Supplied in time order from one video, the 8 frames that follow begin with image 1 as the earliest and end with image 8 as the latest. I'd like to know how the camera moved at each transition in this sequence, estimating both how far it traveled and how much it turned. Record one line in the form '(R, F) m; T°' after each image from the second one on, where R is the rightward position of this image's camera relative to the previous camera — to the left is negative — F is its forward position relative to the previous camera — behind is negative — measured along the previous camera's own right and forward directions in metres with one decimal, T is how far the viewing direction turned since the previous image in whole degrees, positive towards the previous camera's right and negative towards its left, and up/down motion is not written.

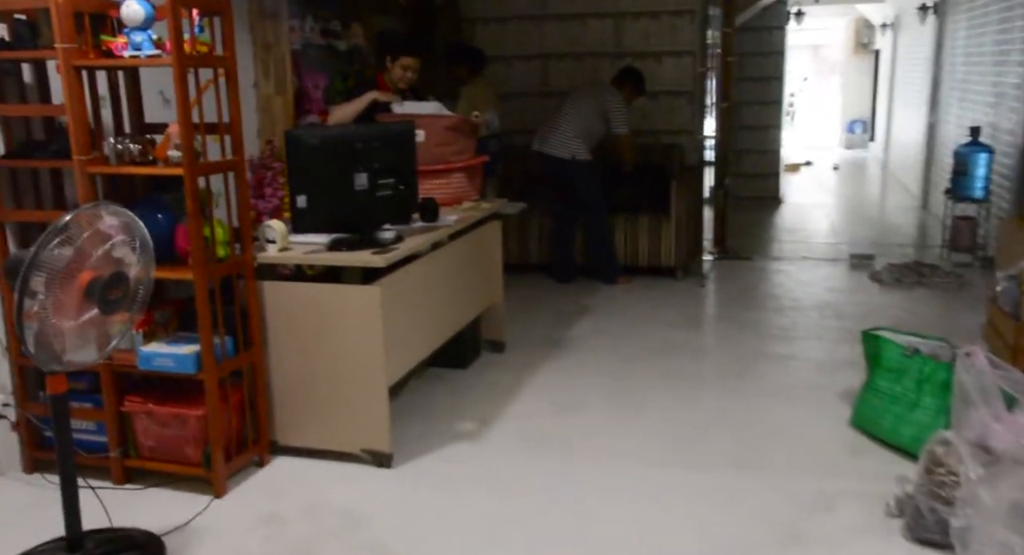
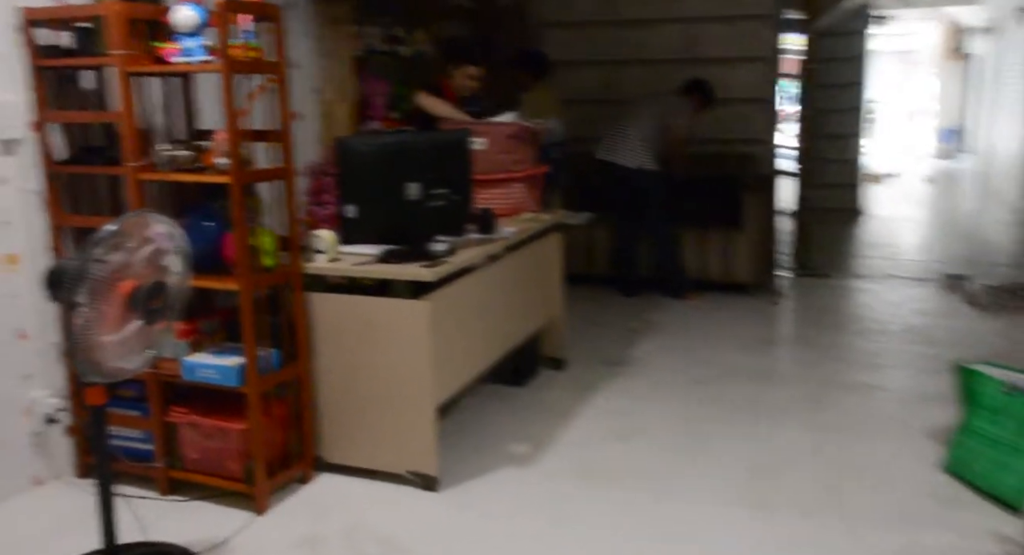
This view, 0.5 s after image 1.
(+0.1, +0.1) m; -5°
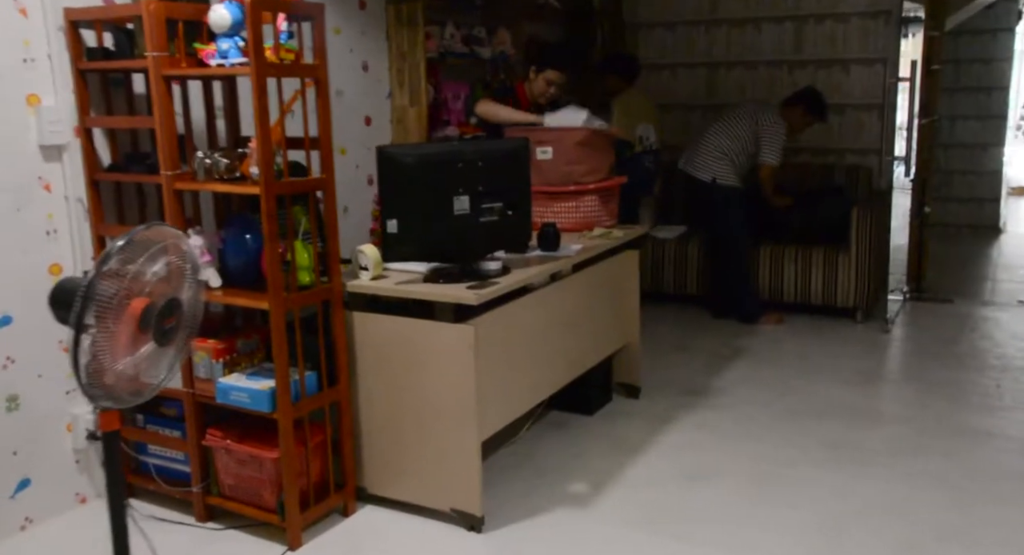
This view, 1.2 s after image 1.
(+0.2, +0.3) m; -7°
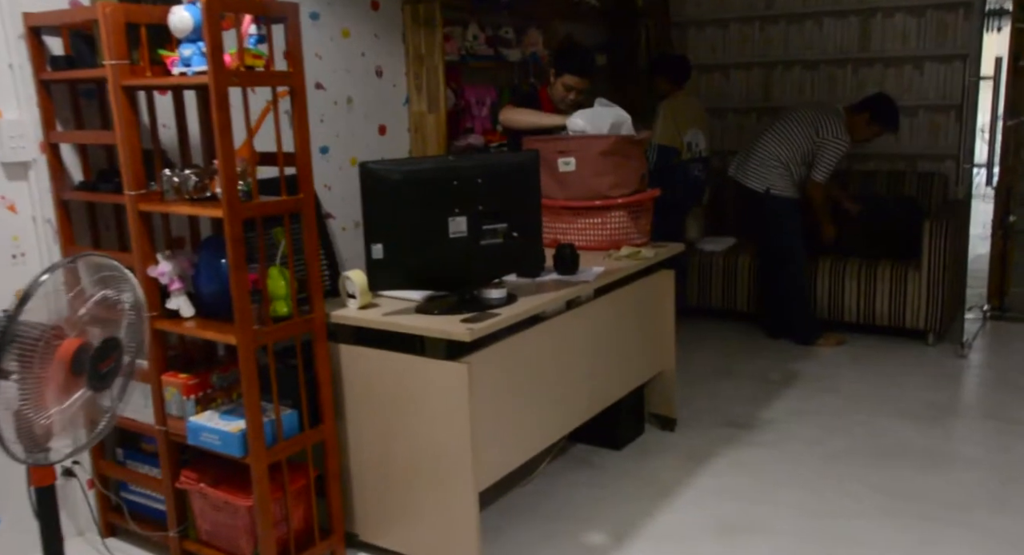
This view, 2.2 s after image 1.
(+0.2, +0.3) m; -5°
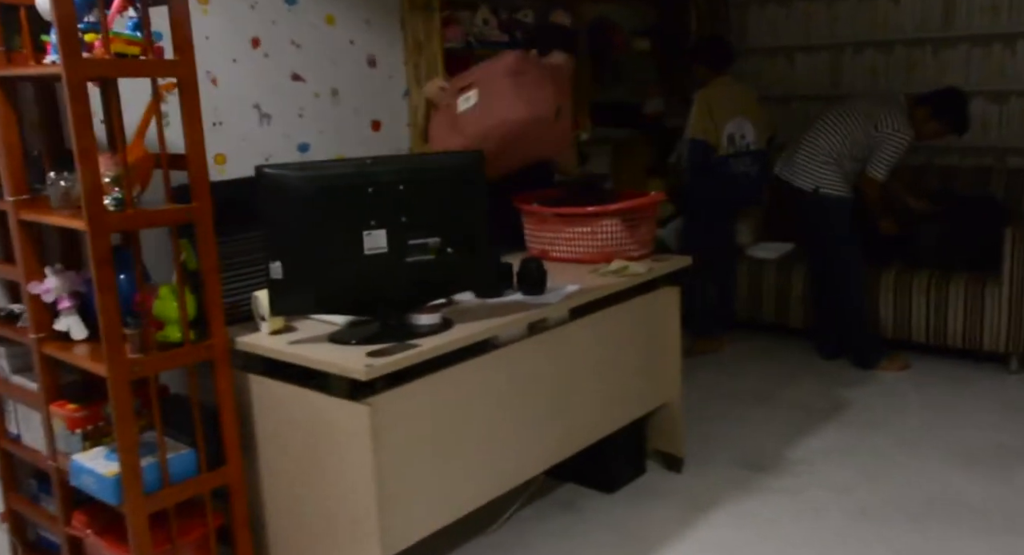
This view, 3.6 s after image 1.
(+0.4, +0.4) m; -7°
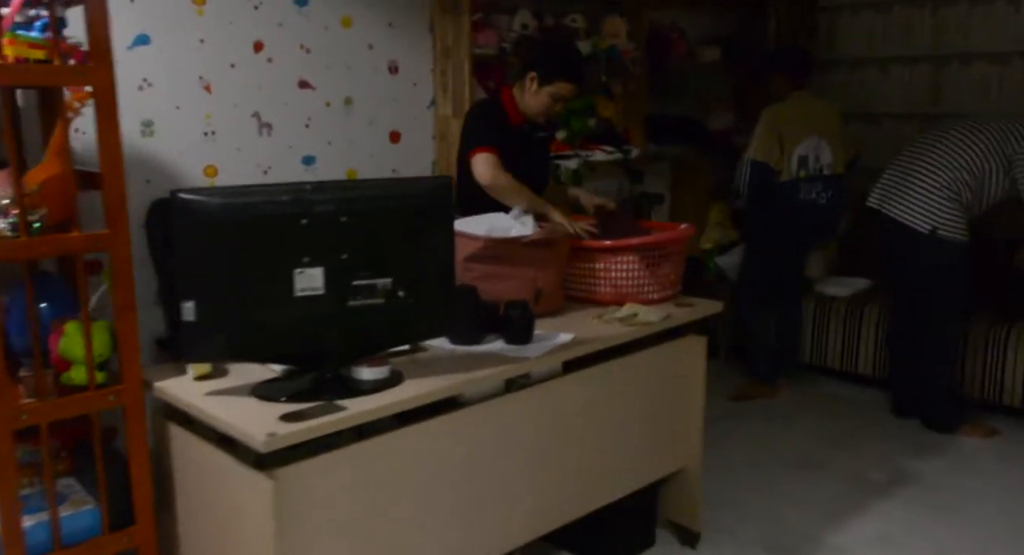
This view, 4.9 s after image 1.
(+0.3, +0.4) m; -7°
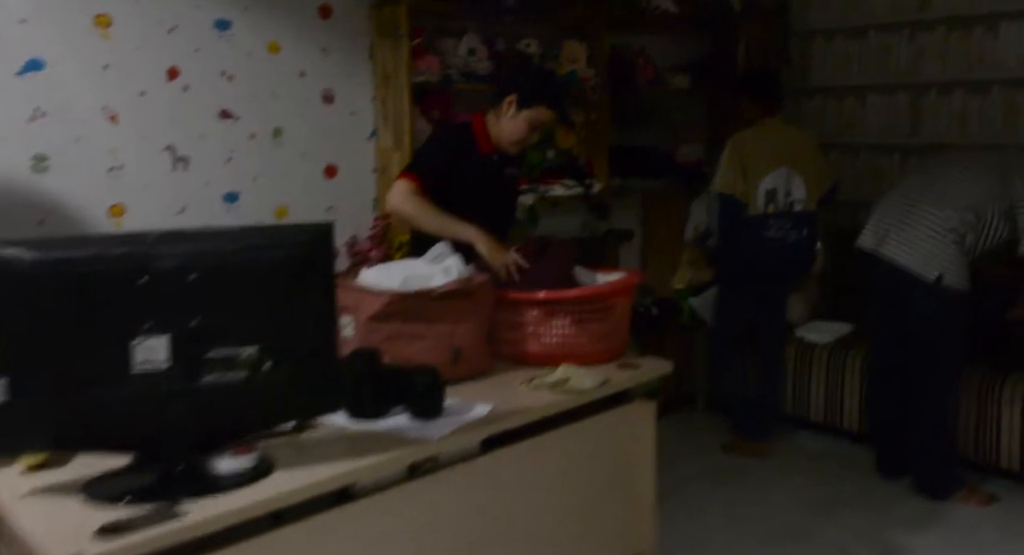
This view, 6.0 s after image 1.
(+0.2, +0.3) m; 0°
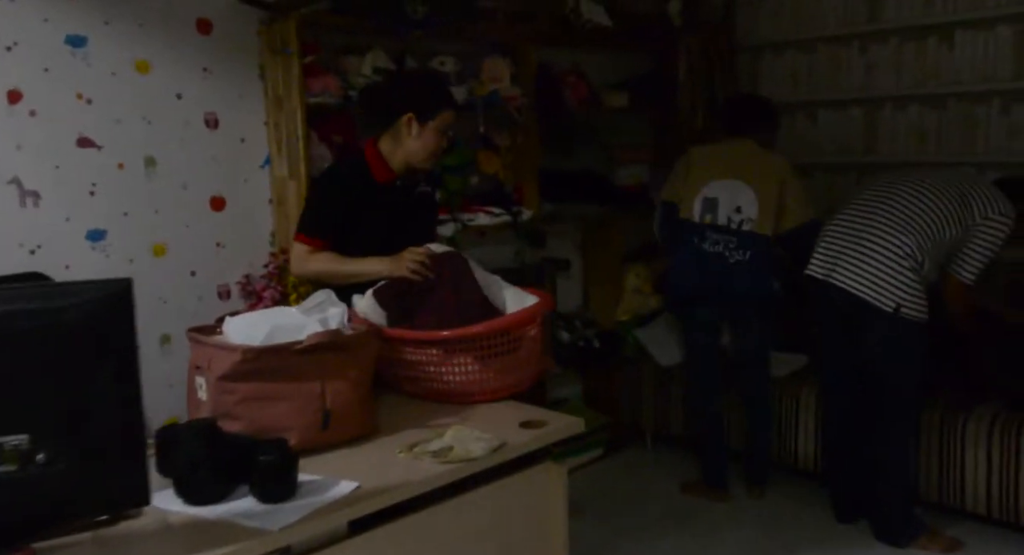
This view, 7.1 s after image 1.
(+0.2, +0.3) m; +1°
